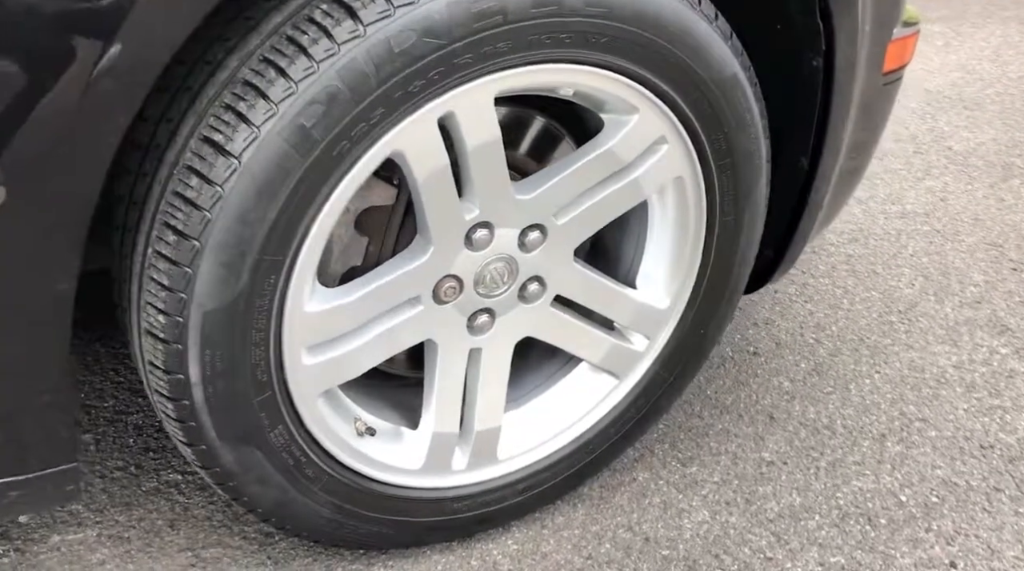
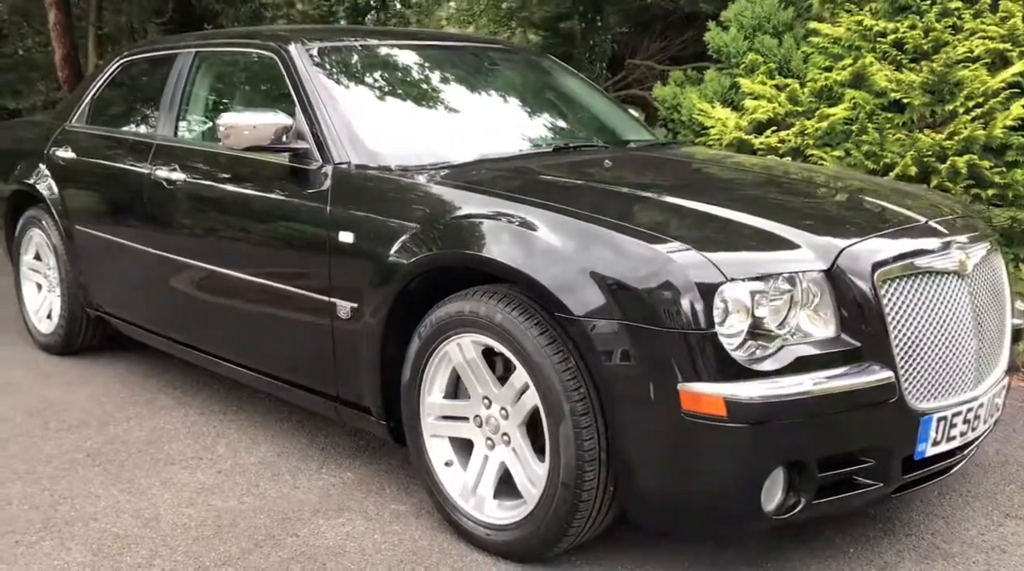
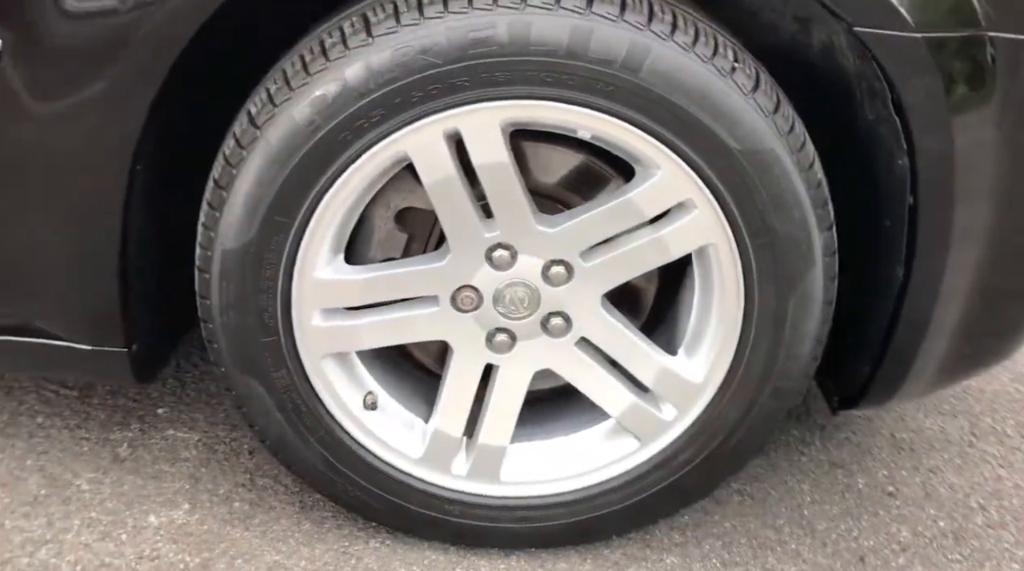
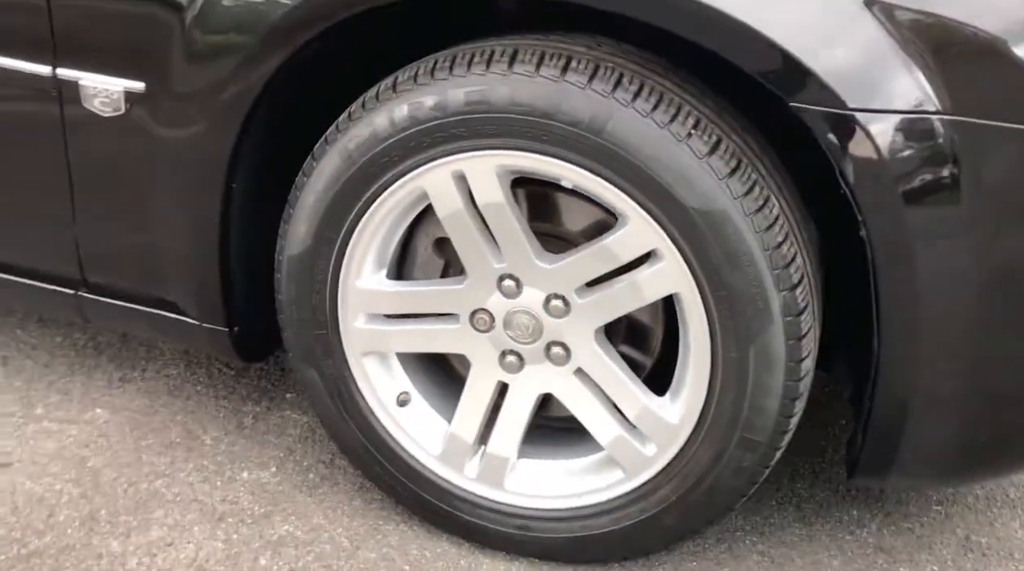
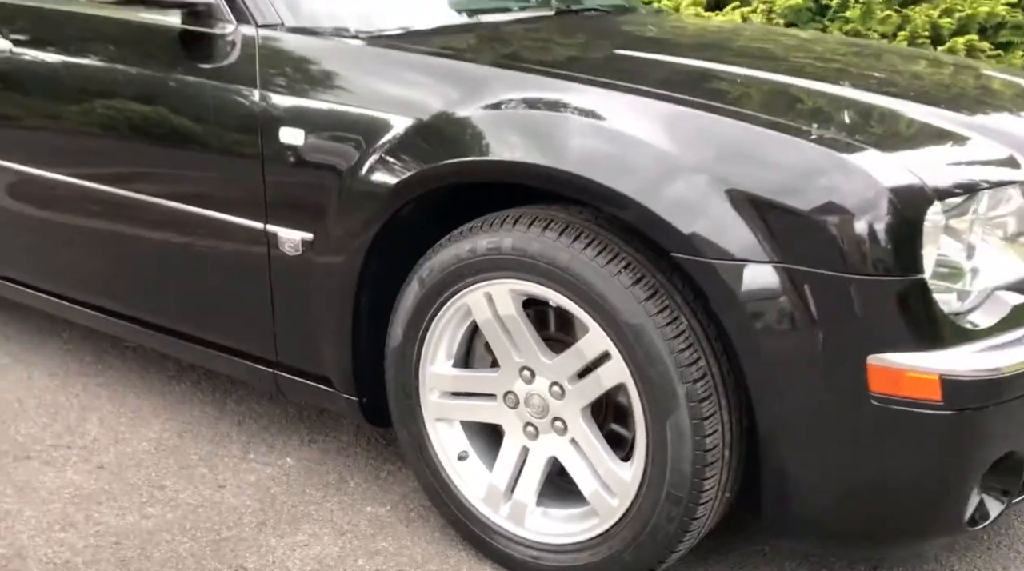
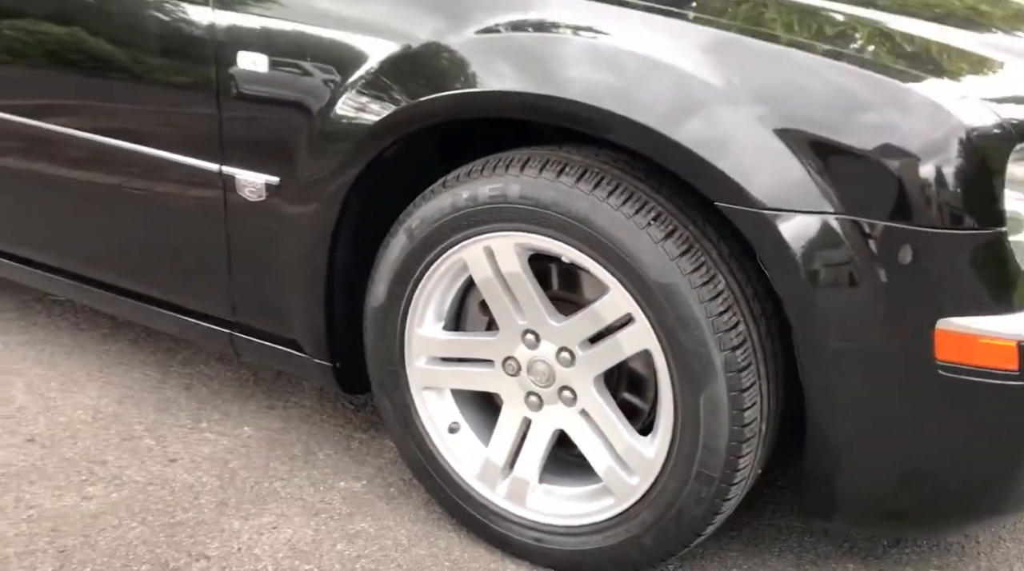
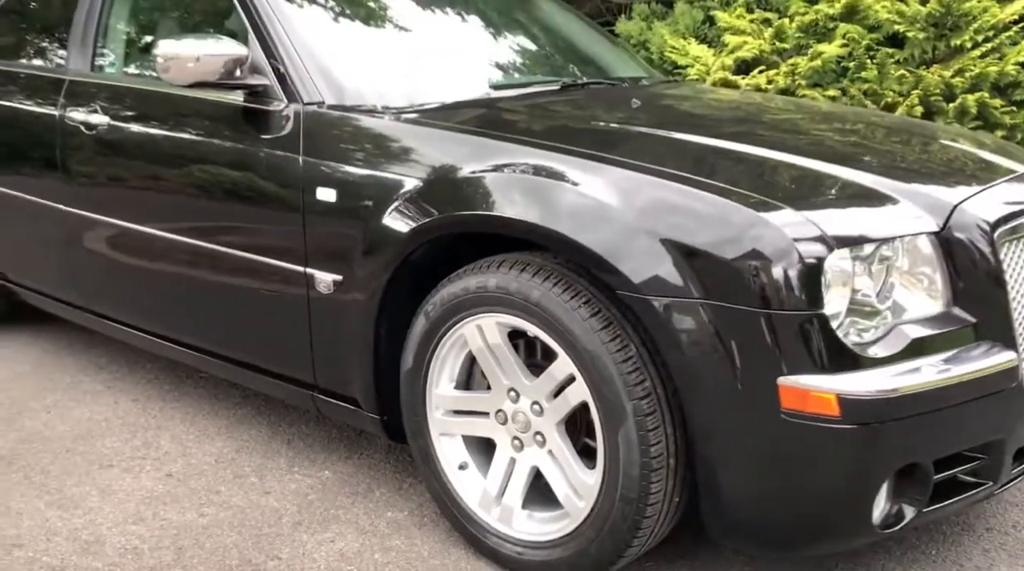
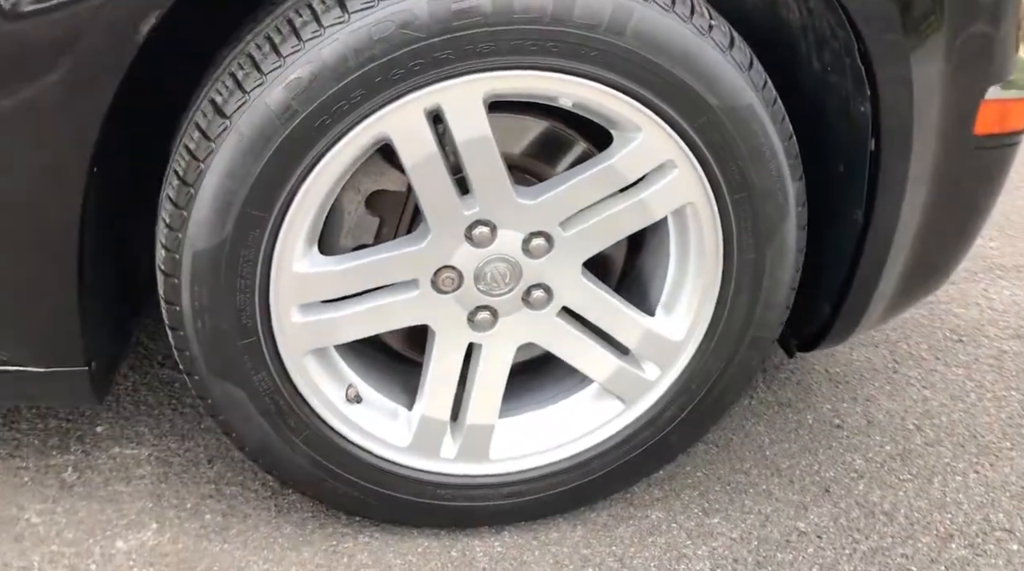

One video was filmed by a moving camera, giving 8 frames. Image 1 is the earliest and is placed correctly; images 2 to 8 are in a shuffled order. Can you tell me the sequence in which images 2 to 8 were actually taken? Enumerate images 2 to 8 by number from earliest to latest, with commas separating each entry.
8, 3, 4, 6, 5, 7, 2
